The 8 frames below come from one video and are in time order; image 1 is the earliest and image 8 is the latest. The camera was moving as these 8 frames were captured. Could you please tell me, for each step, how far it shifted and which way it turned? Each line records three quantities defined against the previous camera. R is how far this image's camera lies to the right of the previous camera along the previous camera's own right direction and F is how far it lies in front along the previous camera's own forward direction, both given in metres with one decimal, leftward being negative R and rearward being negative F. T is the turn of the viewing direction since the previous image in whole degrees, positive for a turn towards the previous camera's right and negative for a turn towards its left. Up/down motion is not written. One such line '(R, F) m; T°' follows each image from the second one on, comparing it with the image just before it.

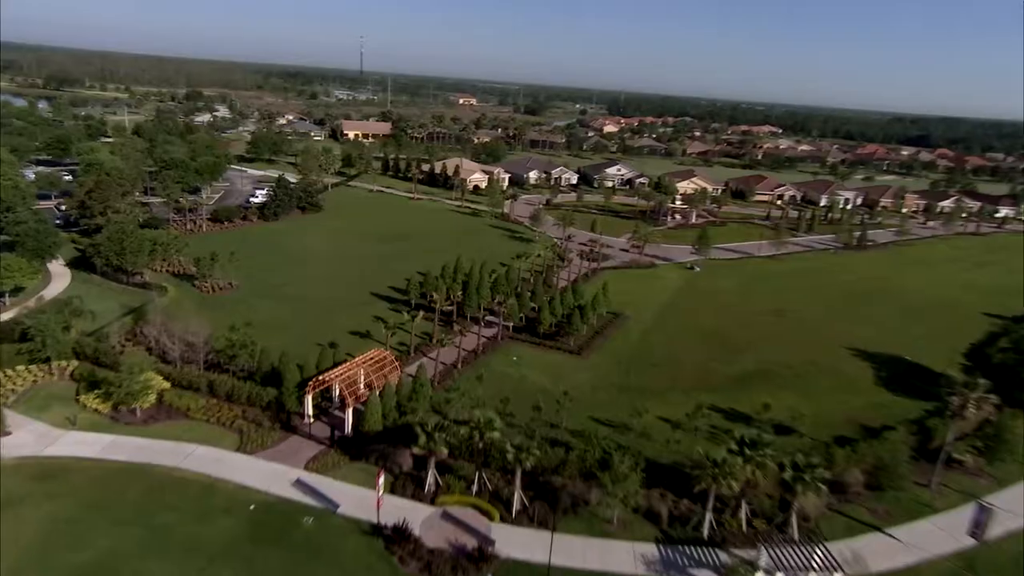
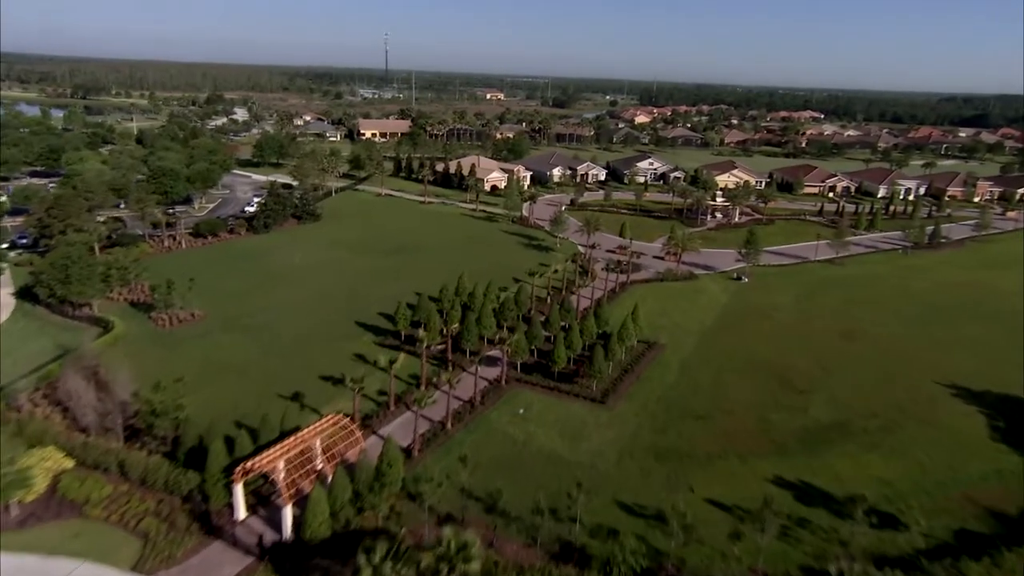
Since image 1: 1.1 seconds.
(+1.0, +5.6) m; -3°
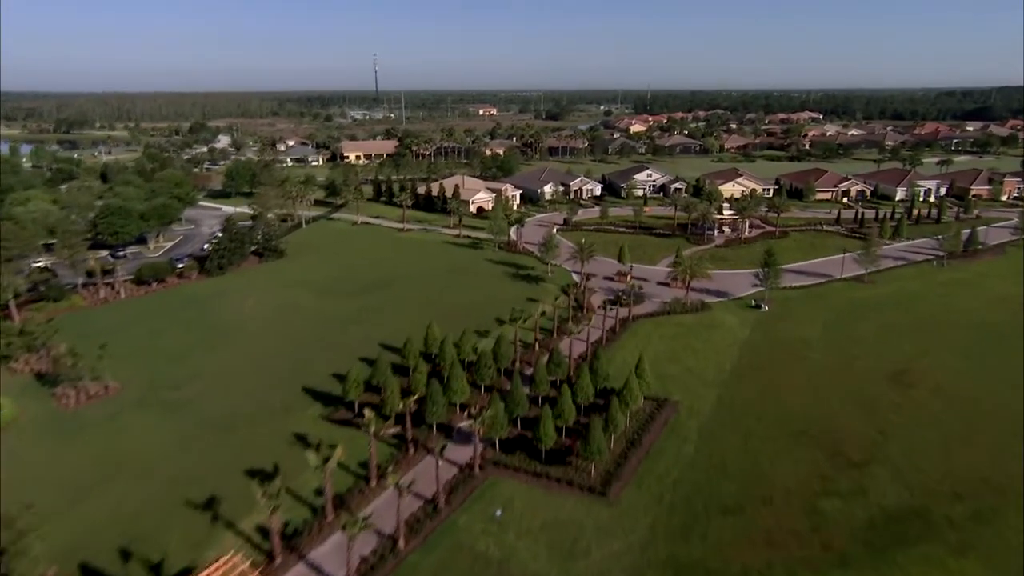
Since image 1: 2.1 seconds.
(+1.0, +4.9) m; 0°
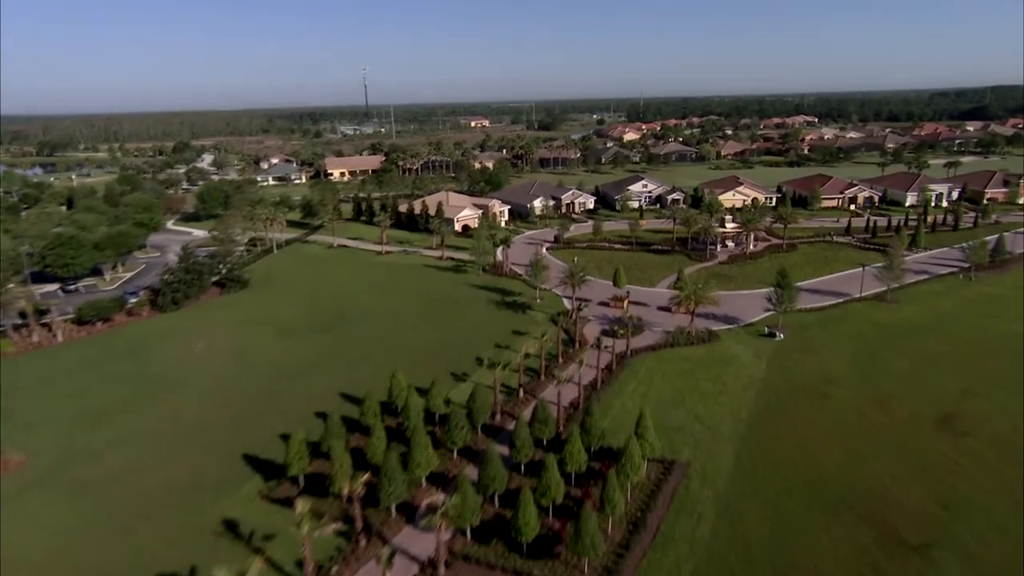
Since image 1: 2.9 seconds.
(+0.7, +3.6) m; 0°
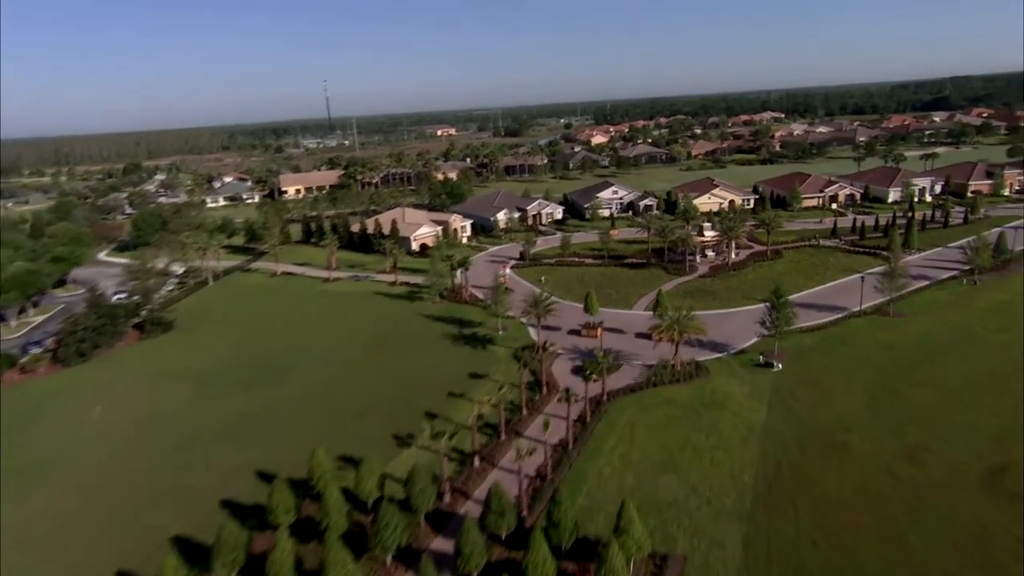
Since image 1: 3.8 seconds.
(+0.9, +4.1) m; +2°
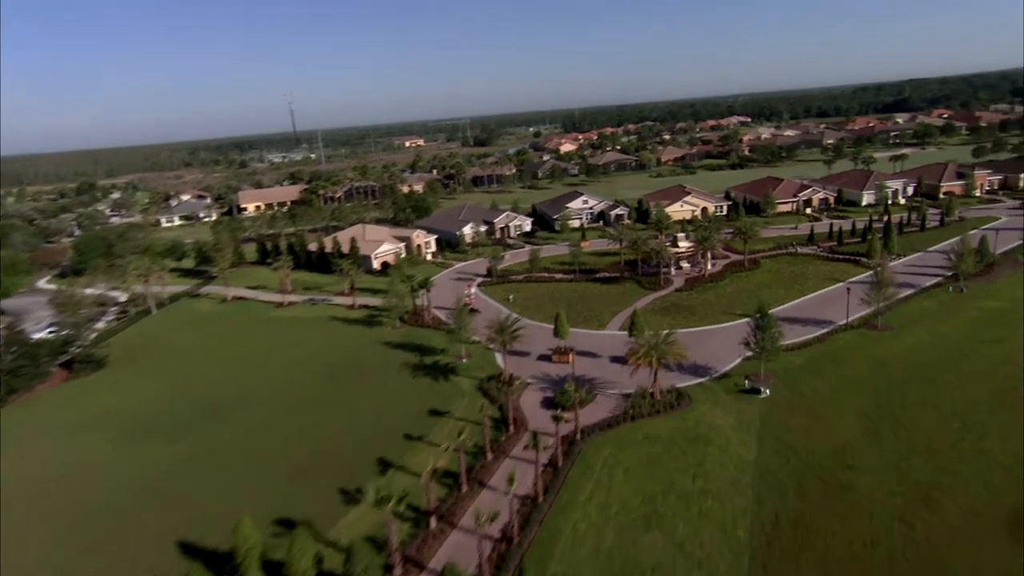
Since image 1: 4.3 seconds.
(+0.5, +2.3) m; +2°
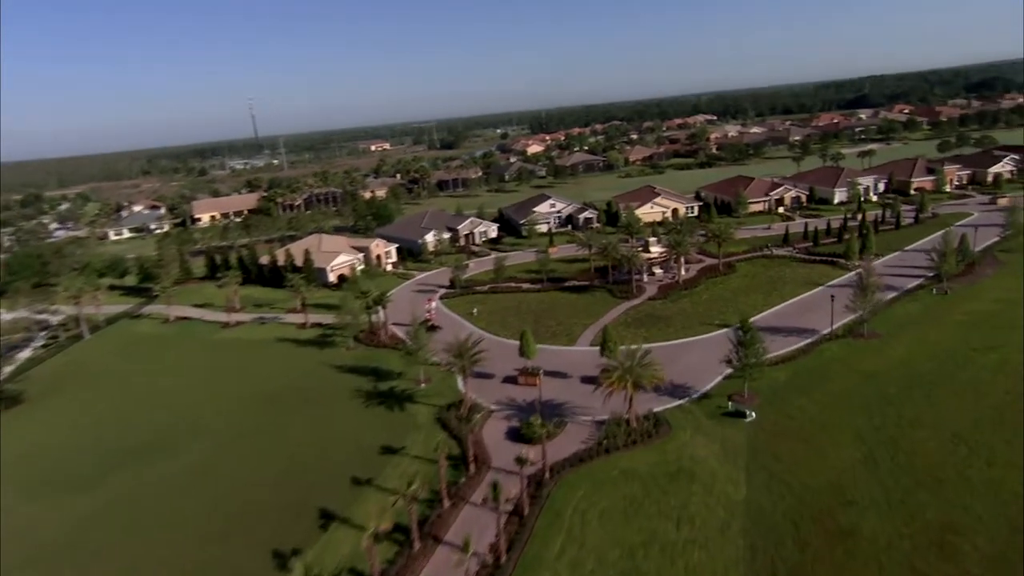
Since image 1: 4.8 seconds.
(+0.5, +2.2) m; +2°
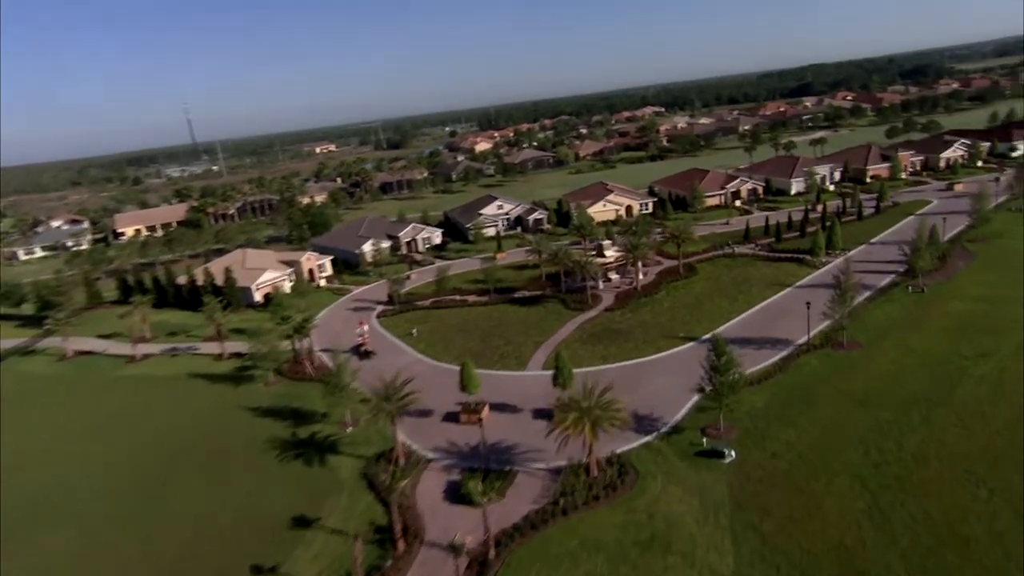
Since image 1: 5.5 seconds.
(+0.7, +3.3) m; +4°
